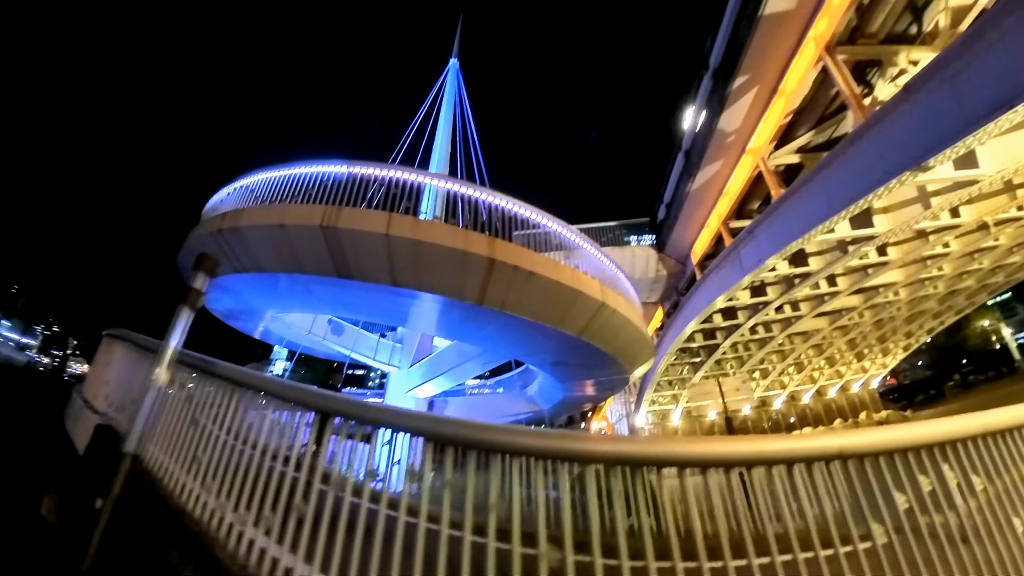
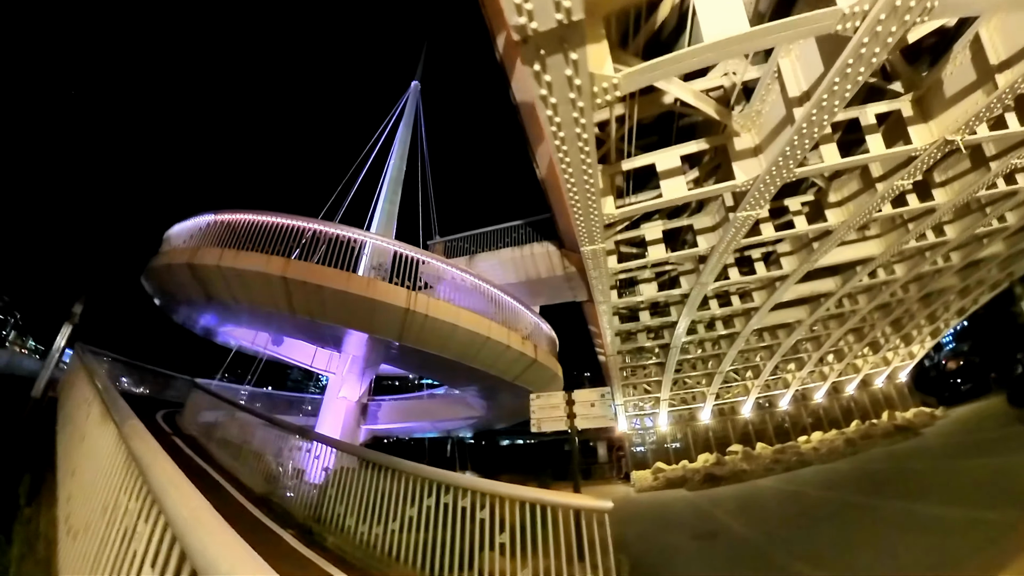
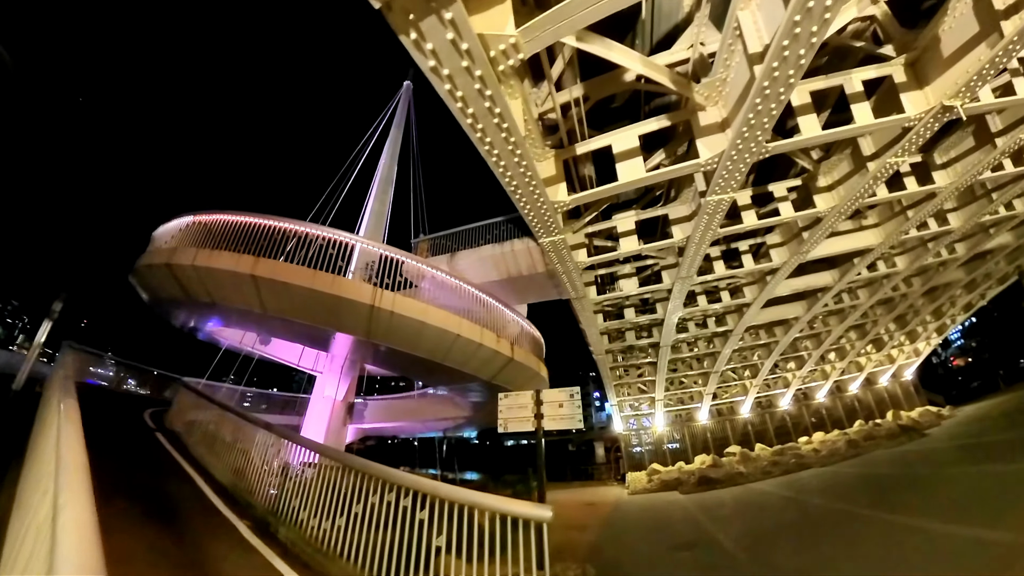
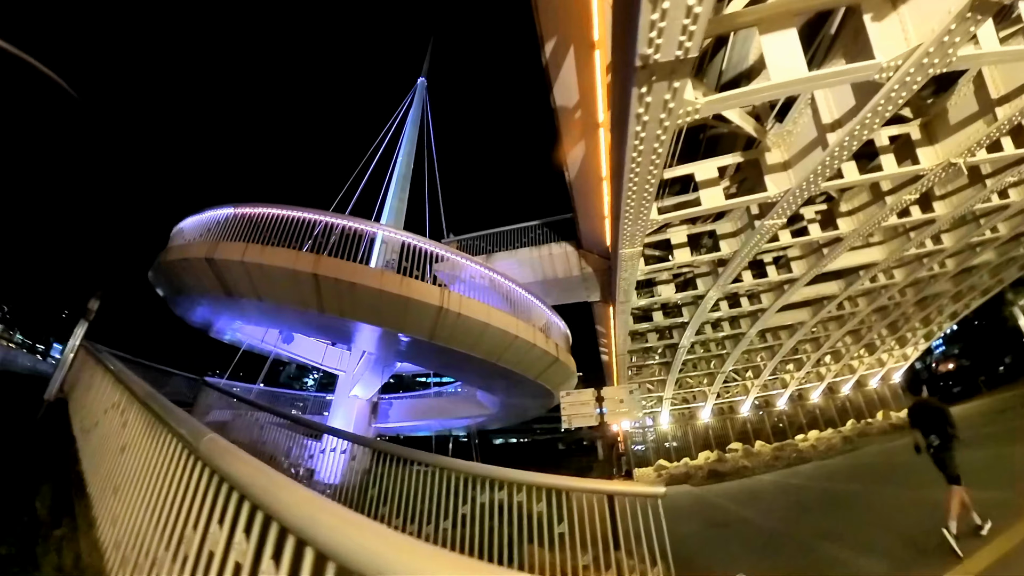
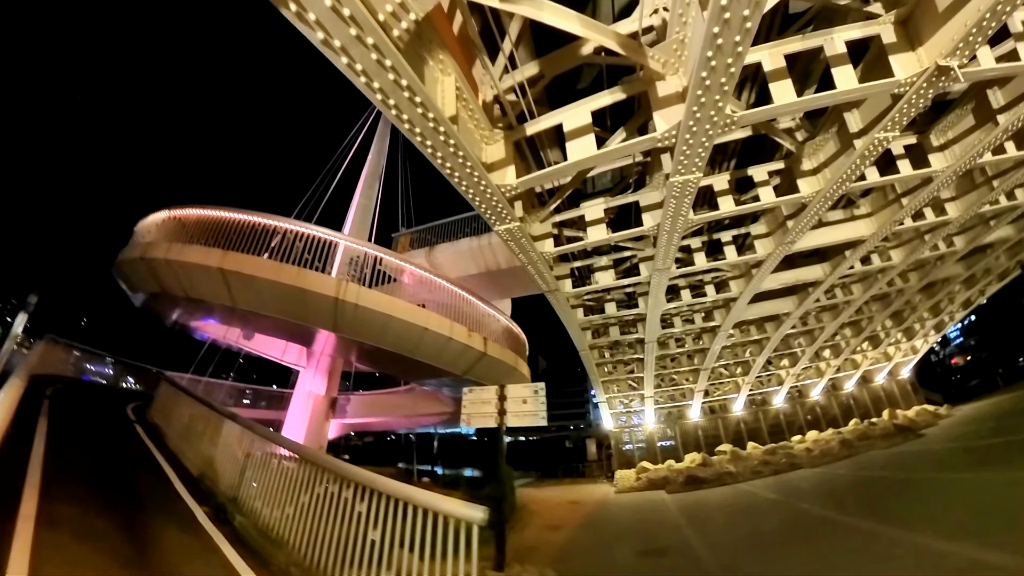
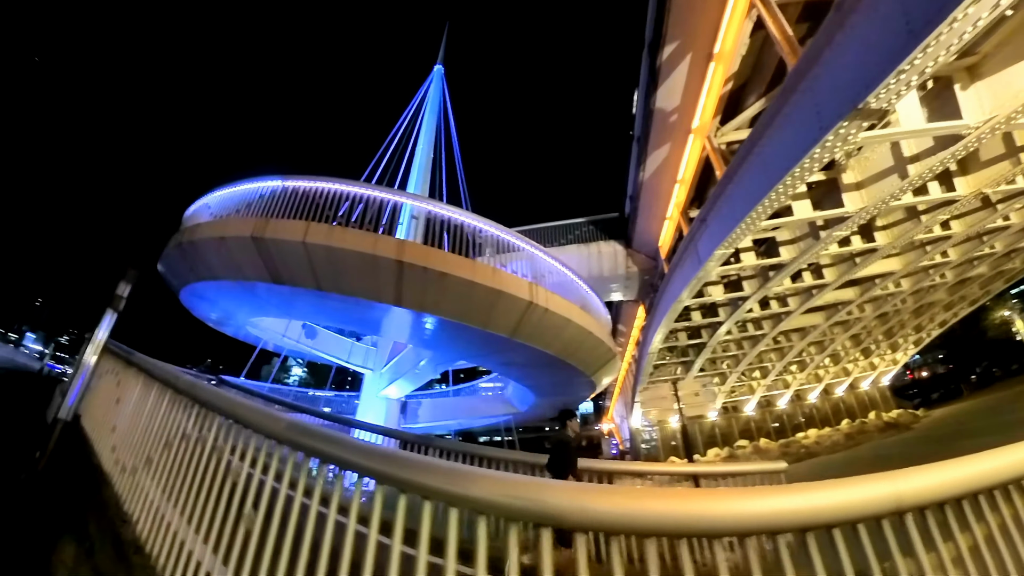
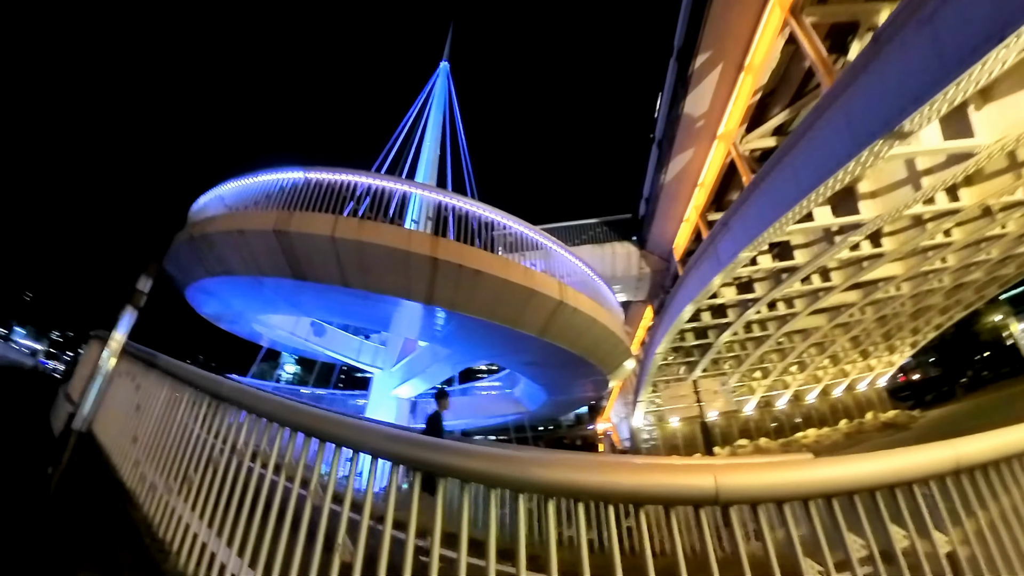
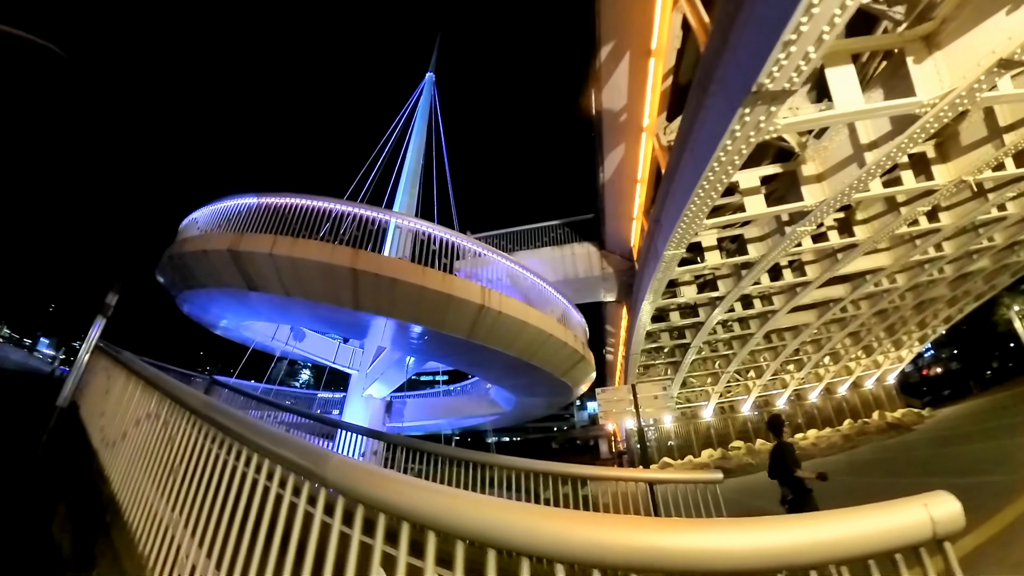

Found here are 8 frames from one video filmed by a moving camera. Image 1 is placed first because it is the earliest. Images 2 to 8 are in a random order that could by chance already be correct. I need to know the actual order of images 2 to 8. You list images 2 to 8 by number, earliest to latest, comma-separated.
7, 6, 8, 4, 2, 3, 5
